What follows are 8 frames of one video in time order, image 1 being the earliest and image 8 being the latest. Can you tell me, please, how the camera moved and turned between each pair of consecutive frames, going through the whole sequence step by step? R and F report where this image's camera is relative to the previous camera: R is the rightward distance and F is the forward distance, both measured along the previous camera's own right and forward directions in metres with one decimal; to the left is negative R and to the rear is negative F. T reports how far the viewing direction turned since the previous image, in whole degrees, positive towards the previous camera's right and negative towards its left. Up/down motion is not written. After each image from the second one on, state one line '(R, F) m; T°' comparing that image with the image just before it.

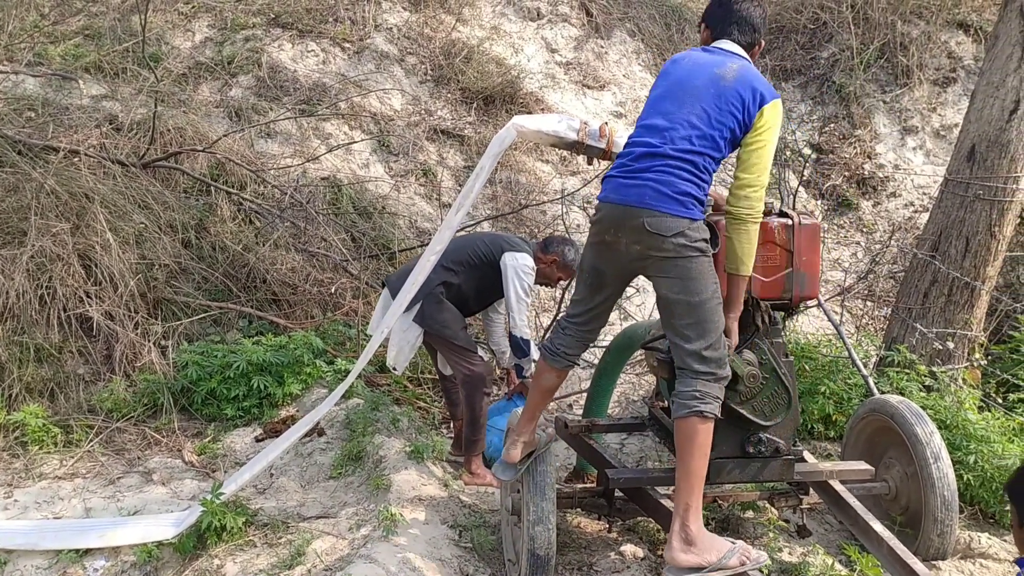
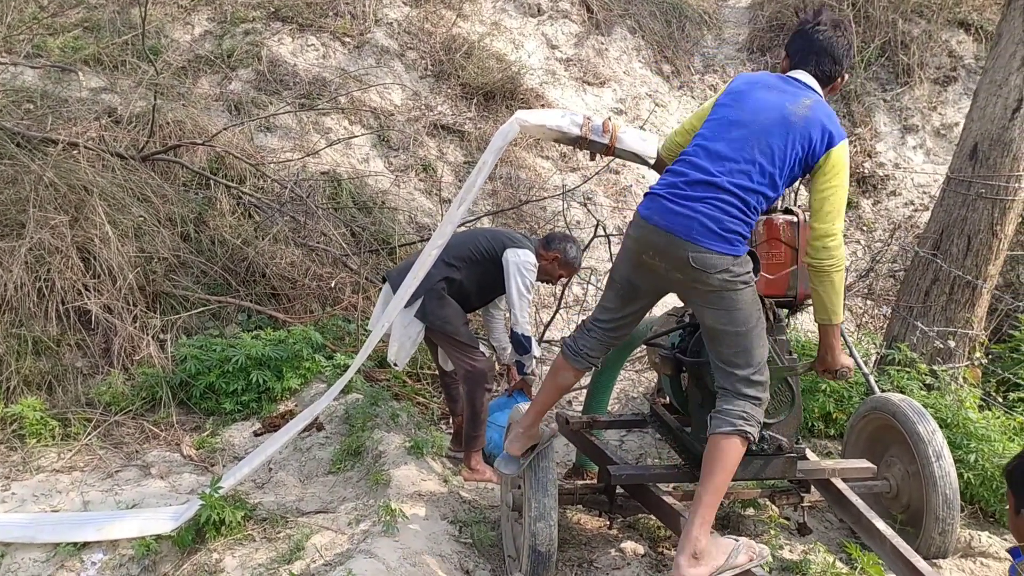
(0.0, 0.0) m; 0°
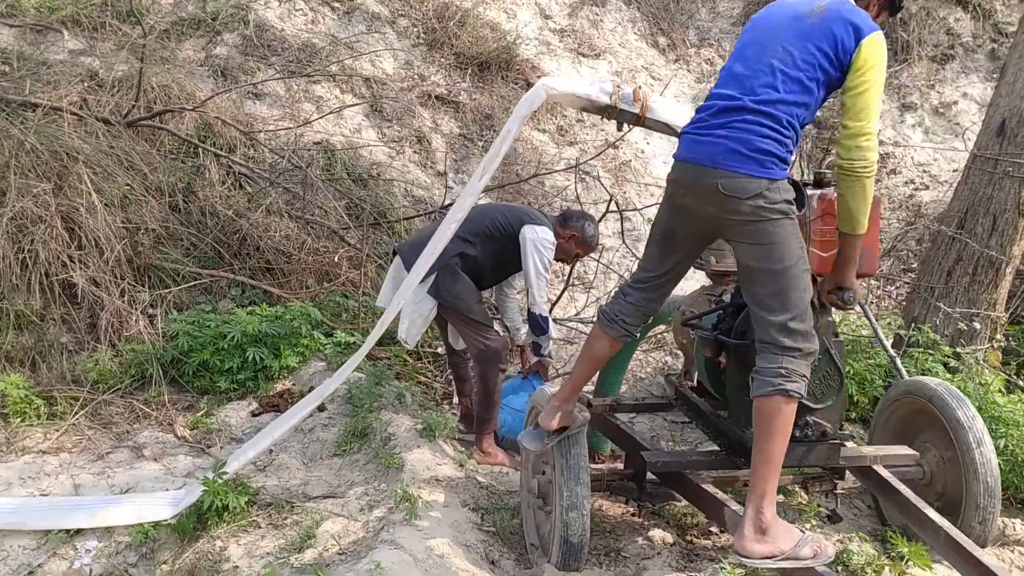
(-0.2, +0.2) m; +2°
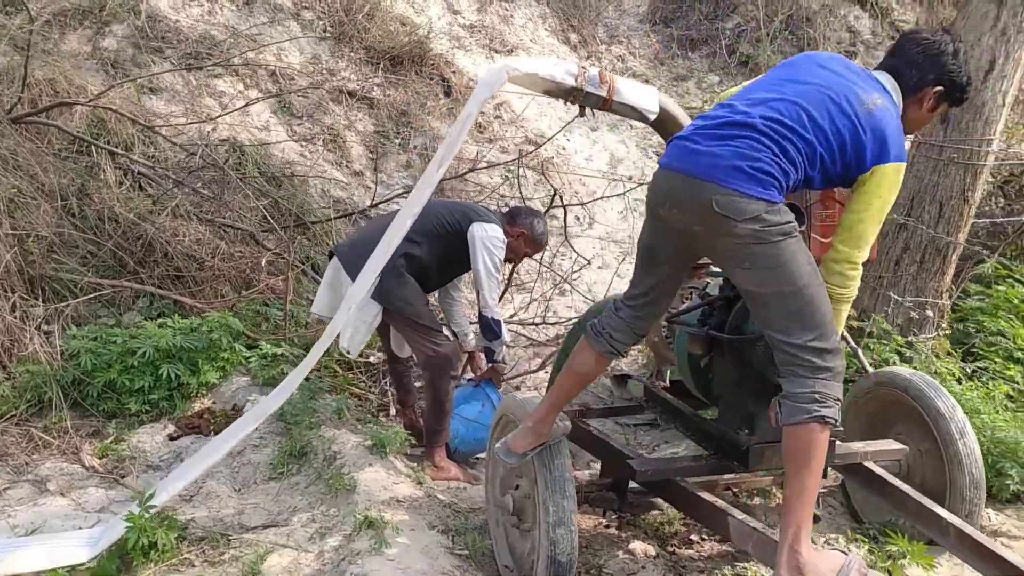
(-0.2, +0.3) m; +7°
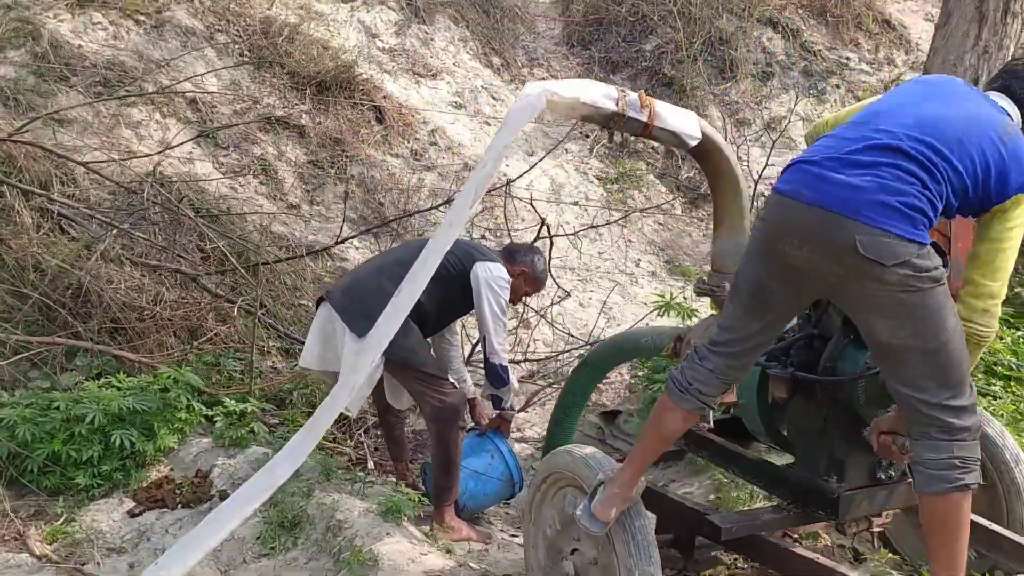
(-0.5, +0.3) m; +8°
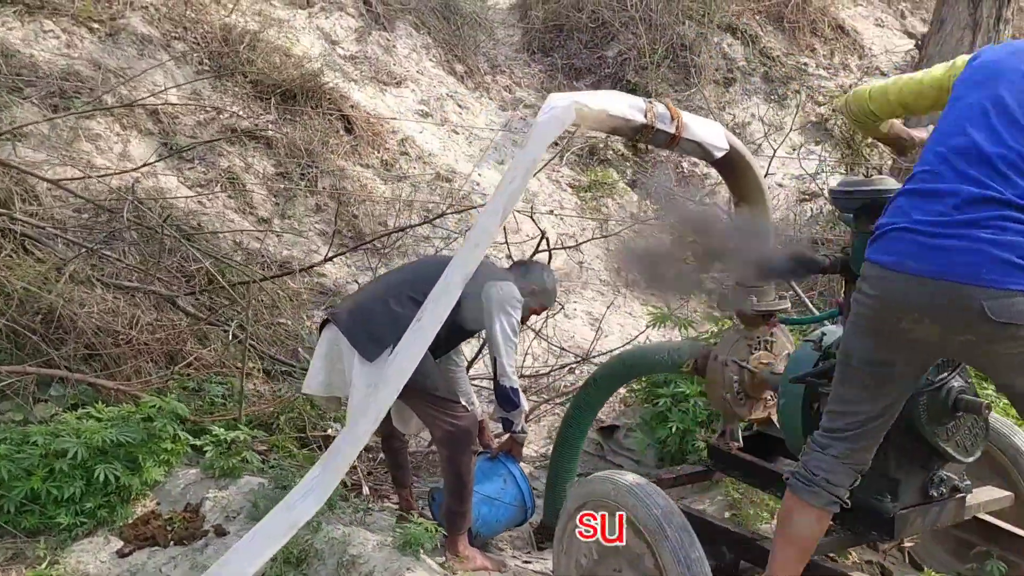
(-0.3, +0.1) m; +4°
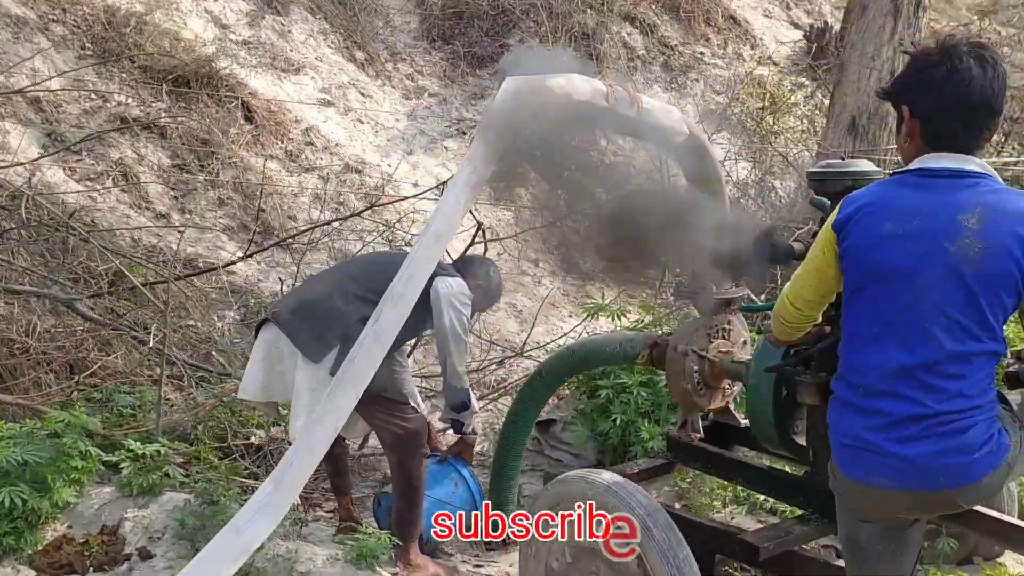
(-0.2, +0.2) m; +7°
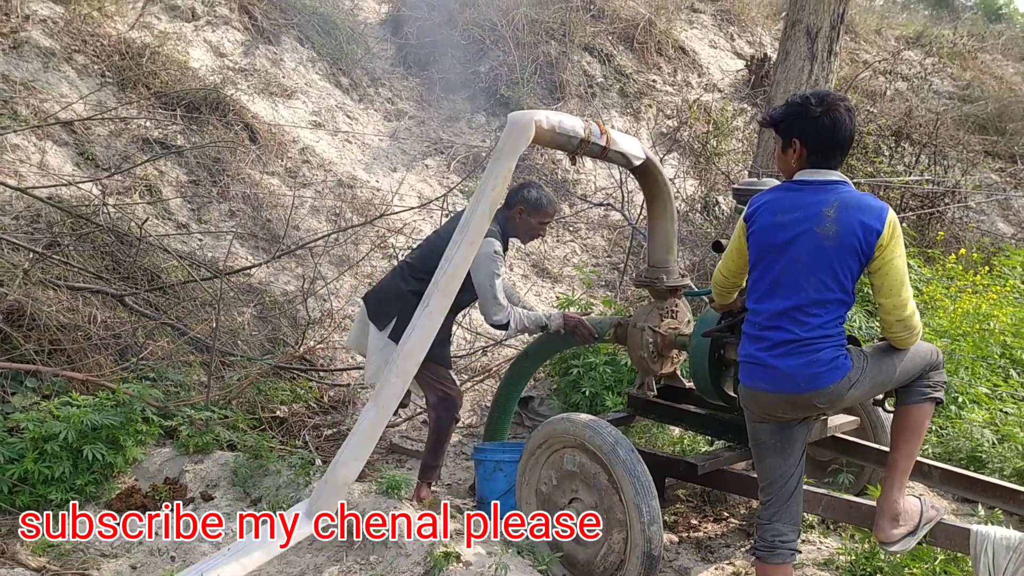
(-0.2, -0.8) m; +3°
